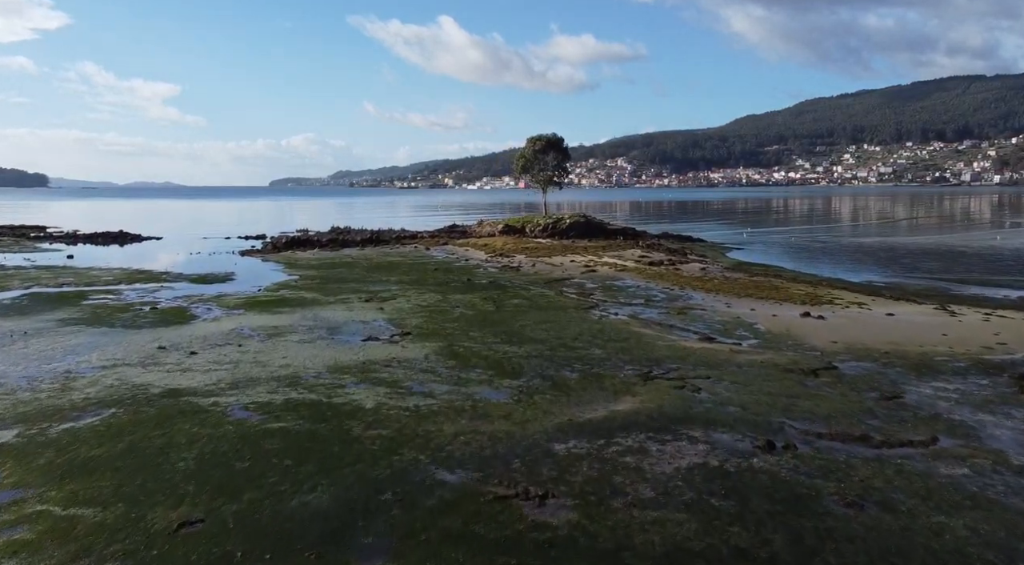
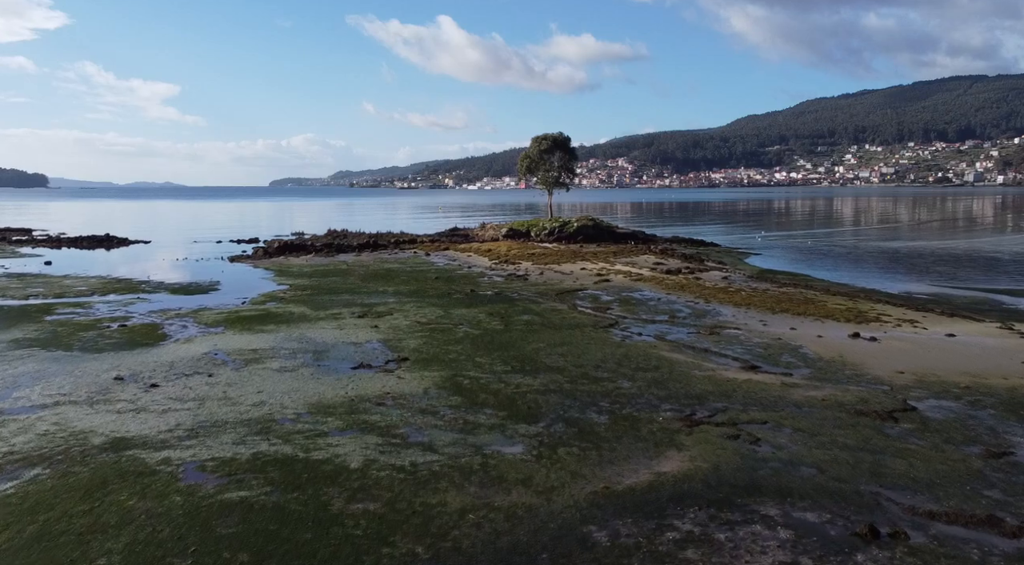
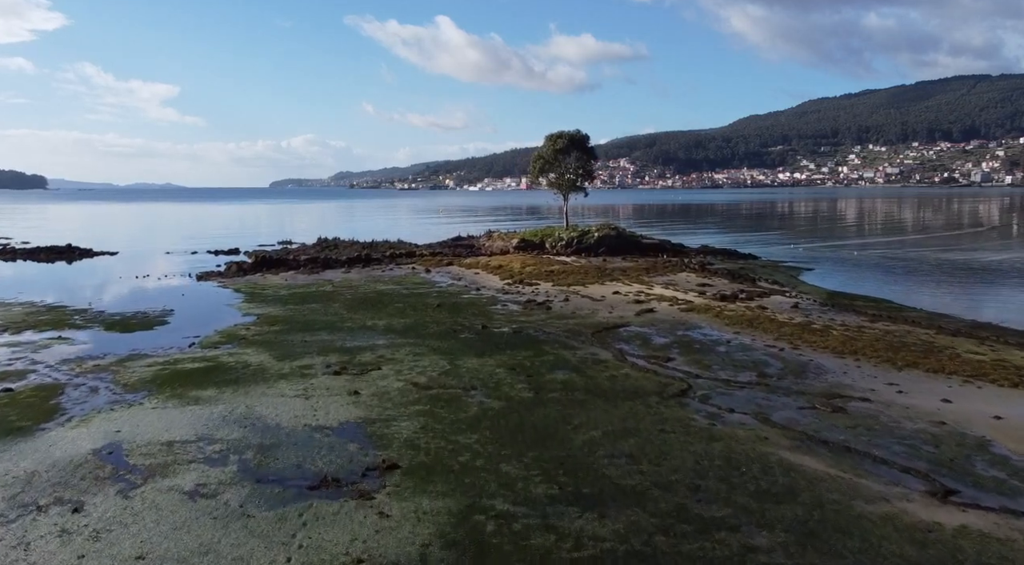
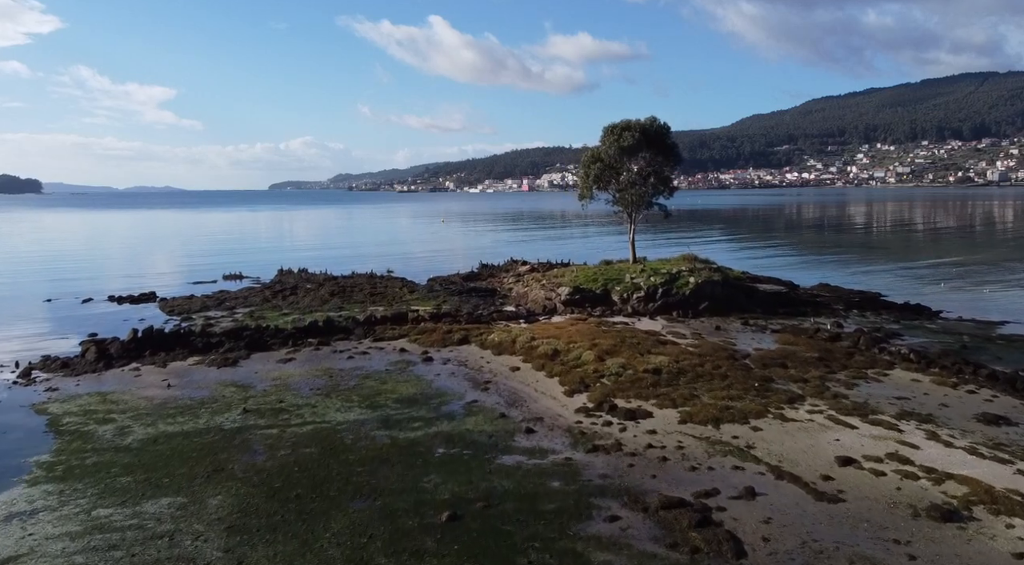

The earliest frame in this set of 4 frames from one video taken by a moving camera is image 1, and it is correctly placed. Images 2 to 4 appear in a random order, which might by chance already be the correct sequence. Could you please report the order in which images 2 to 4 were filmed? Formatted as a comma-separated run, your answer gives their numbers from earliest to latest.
2, 3, 4
